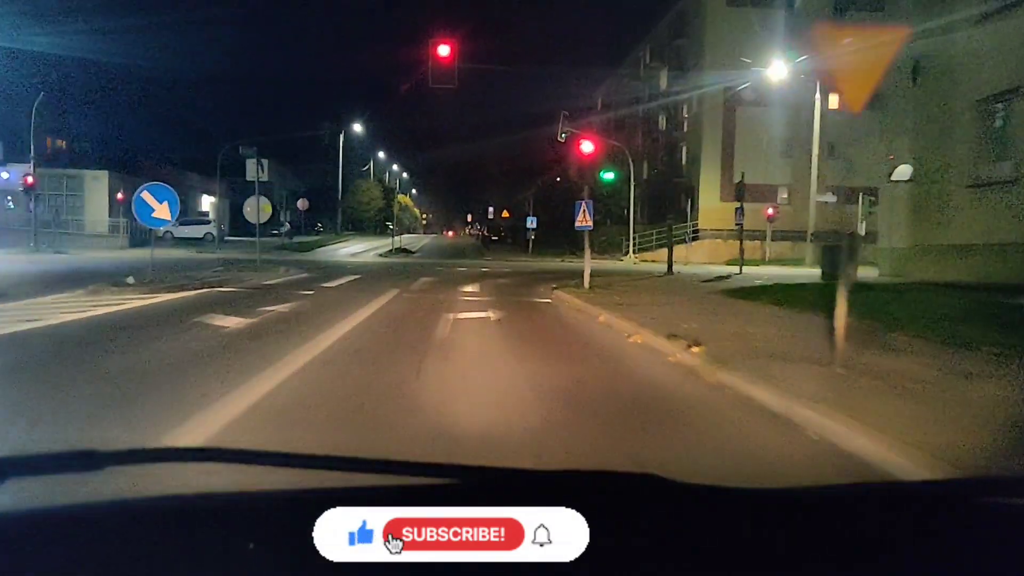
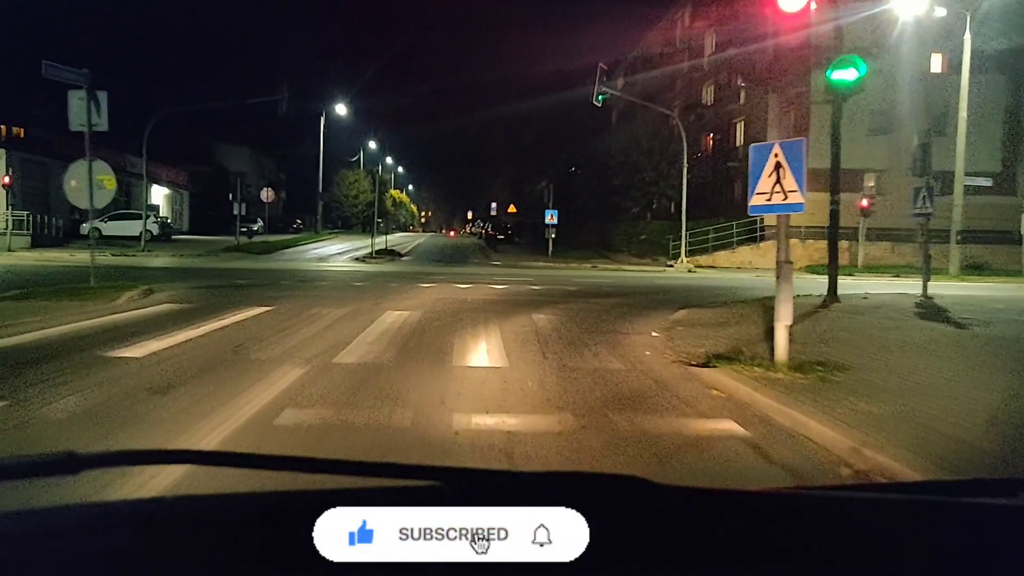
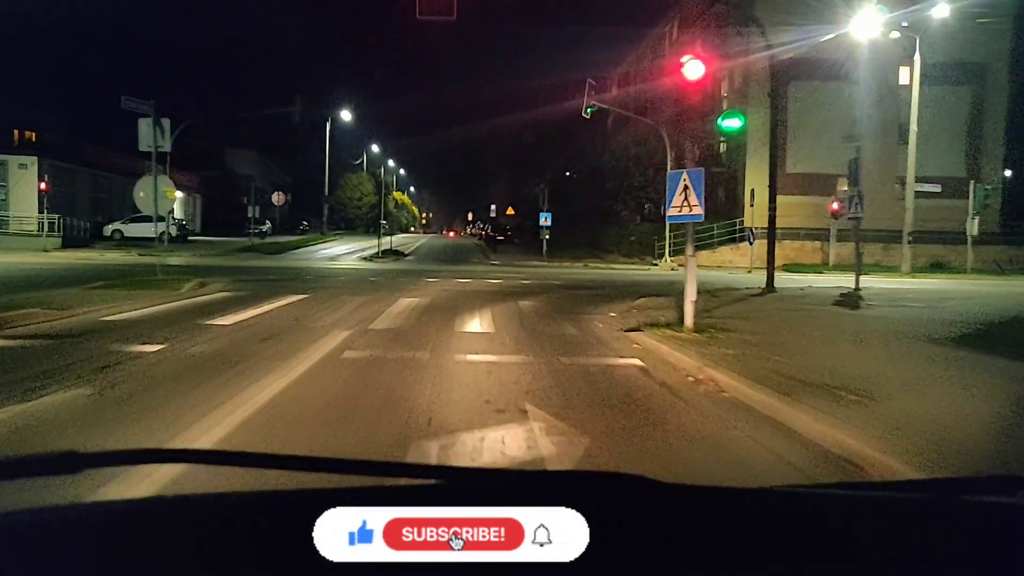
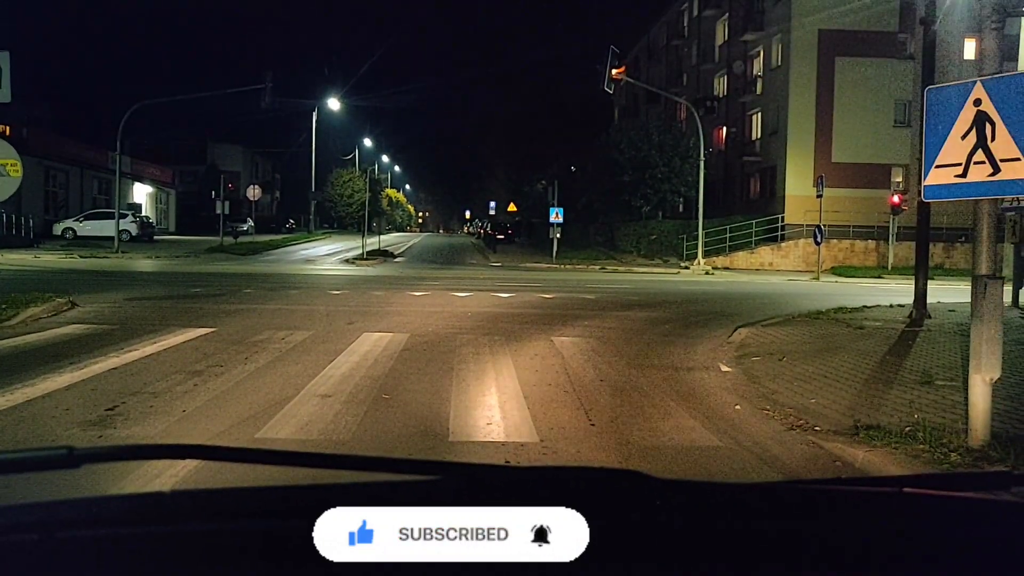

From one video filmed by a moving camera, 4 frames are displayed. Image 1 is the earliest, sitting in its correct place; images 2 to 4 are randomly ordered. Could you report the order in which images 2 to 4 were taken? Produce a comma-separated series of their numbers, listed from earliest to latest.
3, 2, 4
